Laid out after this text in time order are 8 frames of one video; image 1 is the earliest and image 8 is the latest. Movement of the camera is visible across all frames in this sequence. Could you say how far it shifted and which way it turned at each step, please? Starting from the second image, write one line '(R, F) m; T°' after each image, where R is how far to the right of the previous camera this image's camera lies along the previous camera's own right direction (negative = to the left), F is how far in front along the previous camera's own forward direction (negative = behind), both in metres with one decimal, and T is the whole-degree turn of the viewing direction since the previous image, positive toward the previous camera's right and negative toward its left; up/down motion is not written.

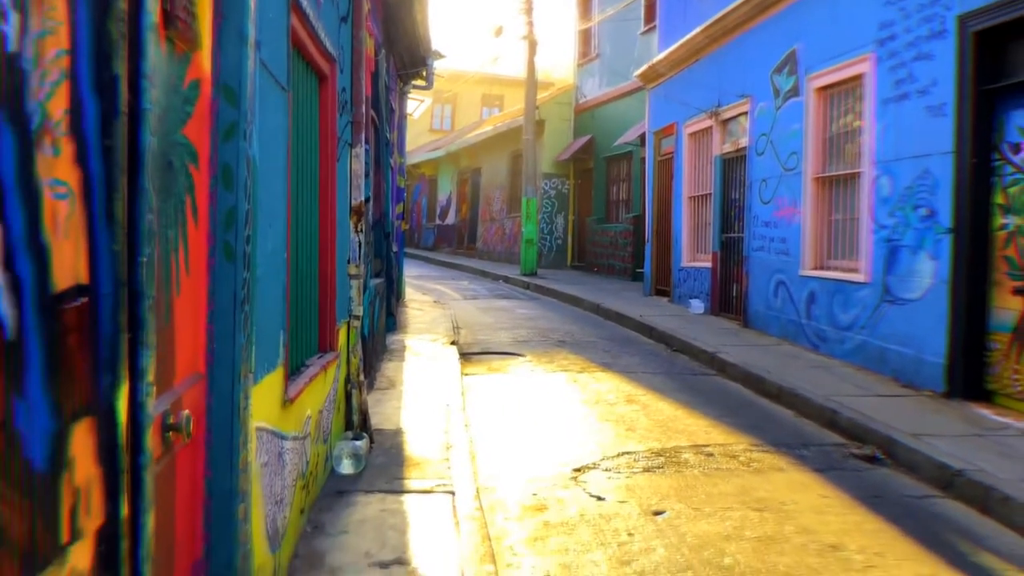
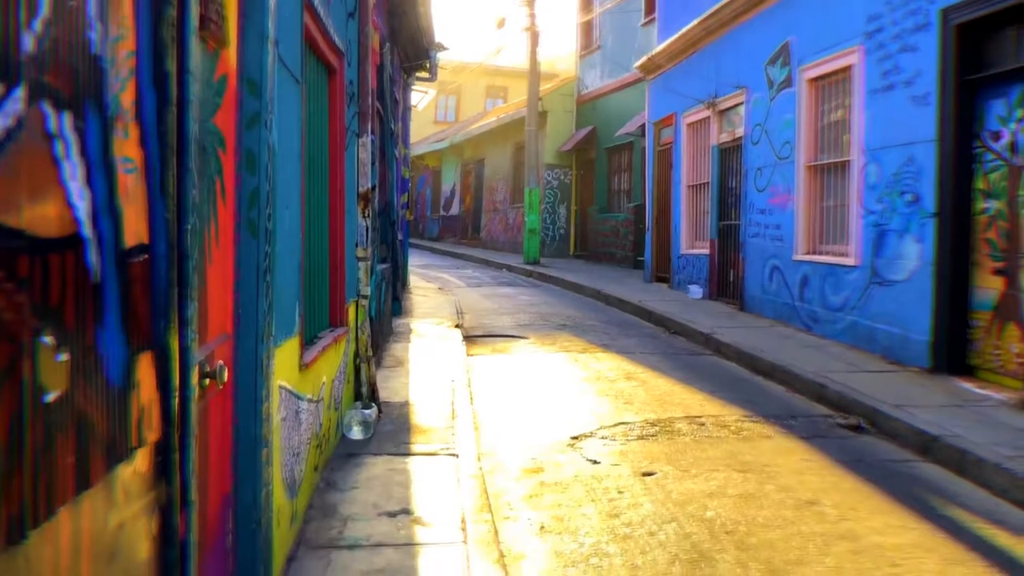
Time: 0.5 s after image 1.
(0.0, -0.3) m; 0°
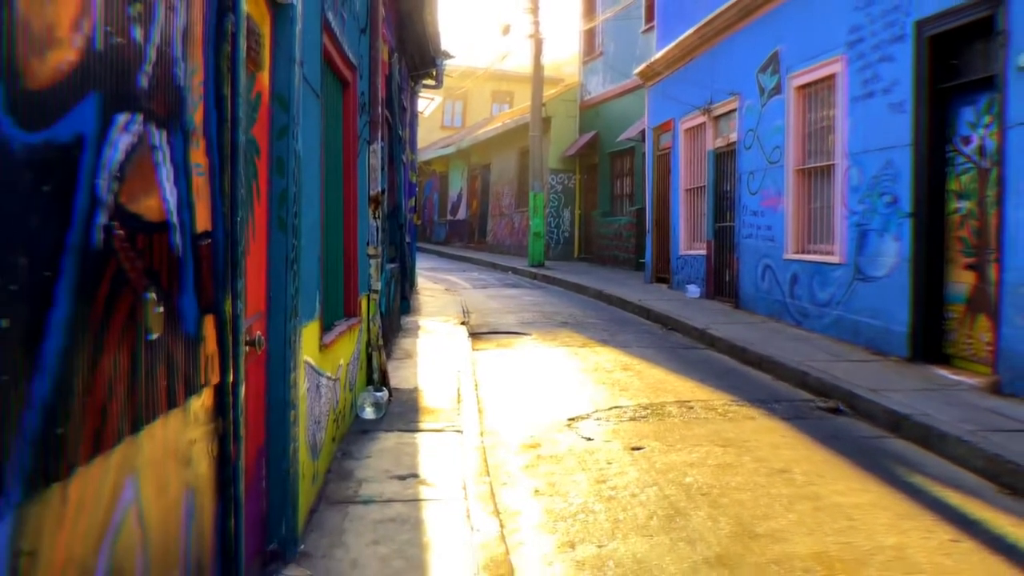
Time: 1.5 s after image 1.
(+0.1, -0.5) m; -1°
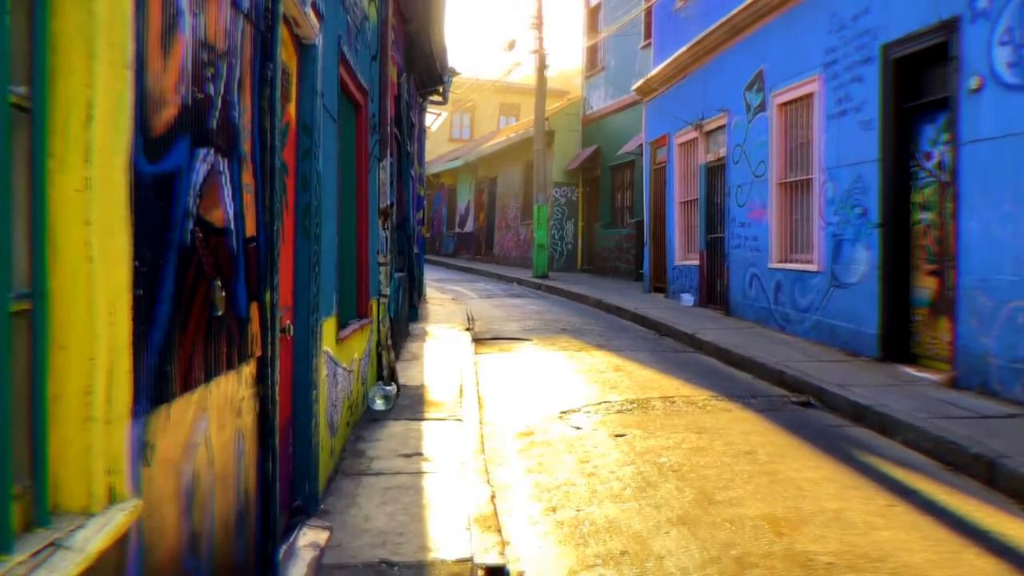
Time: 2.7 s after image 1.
(+0.1, -0.6) m; -1°
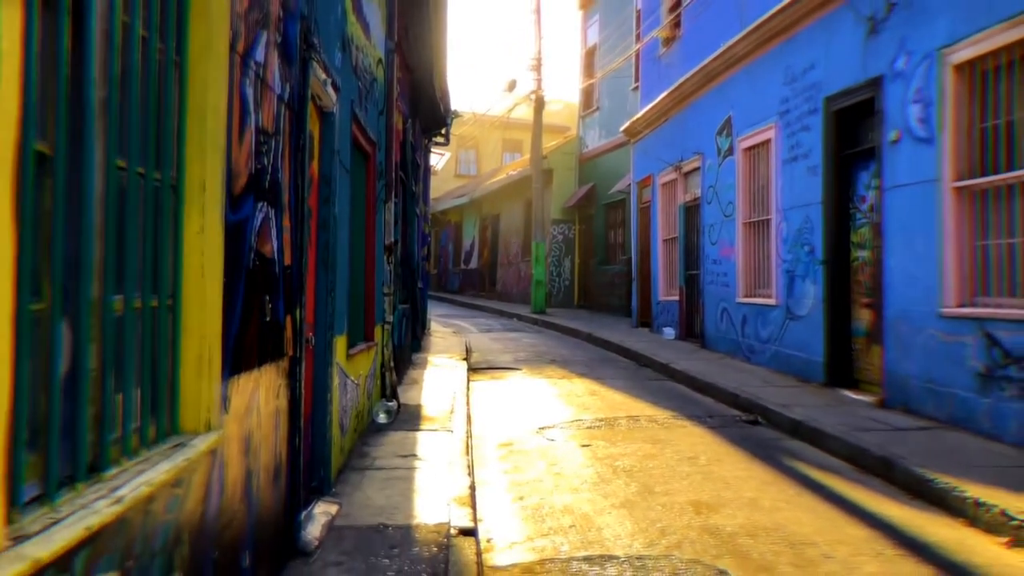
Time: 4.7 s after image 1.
(+0.2, -1.0) m; 0°
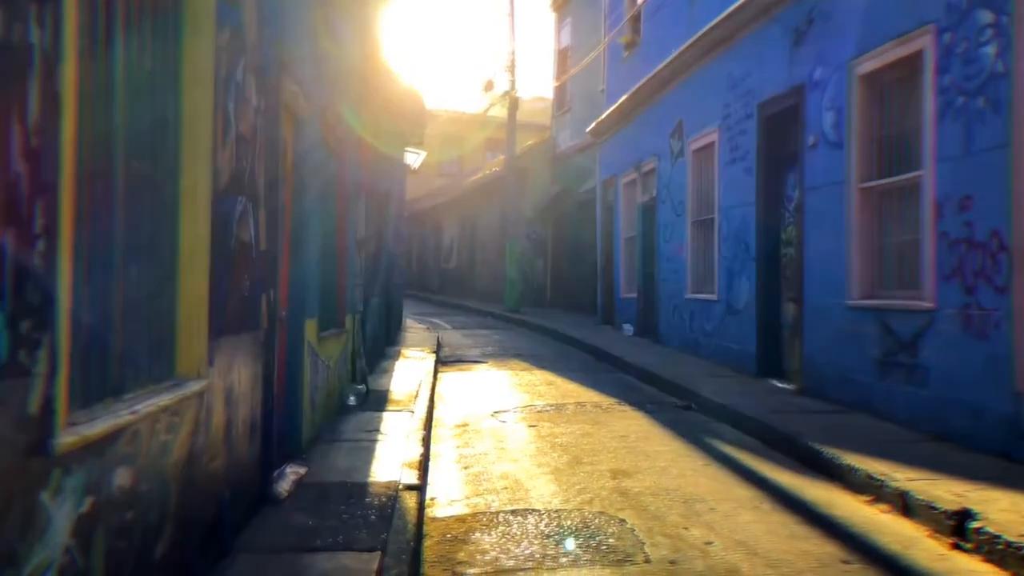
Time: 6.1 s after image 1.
(+0.2, -0.8) m; +1°
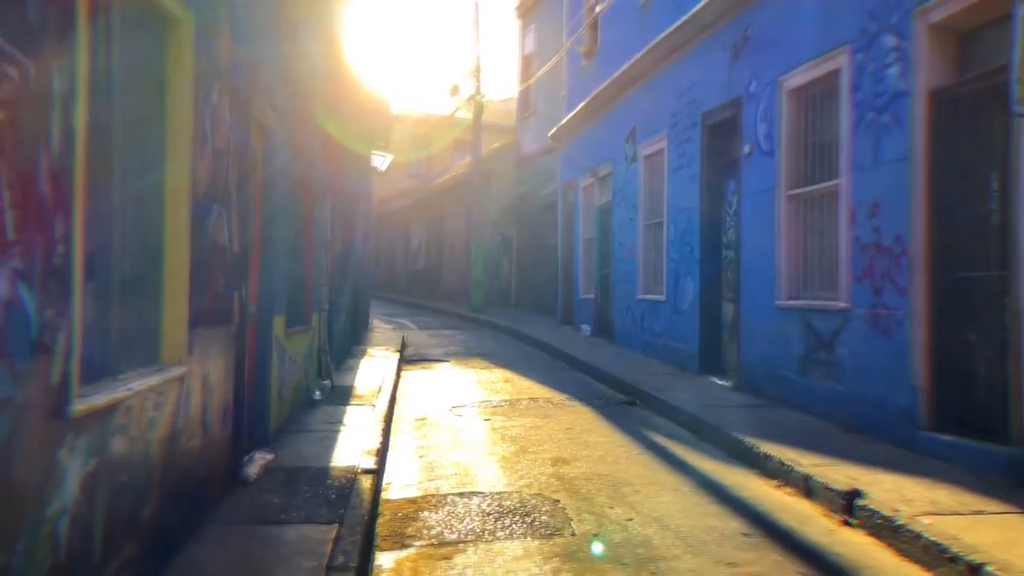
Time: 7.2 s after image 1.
(+0.1, -0.6) m; +2°
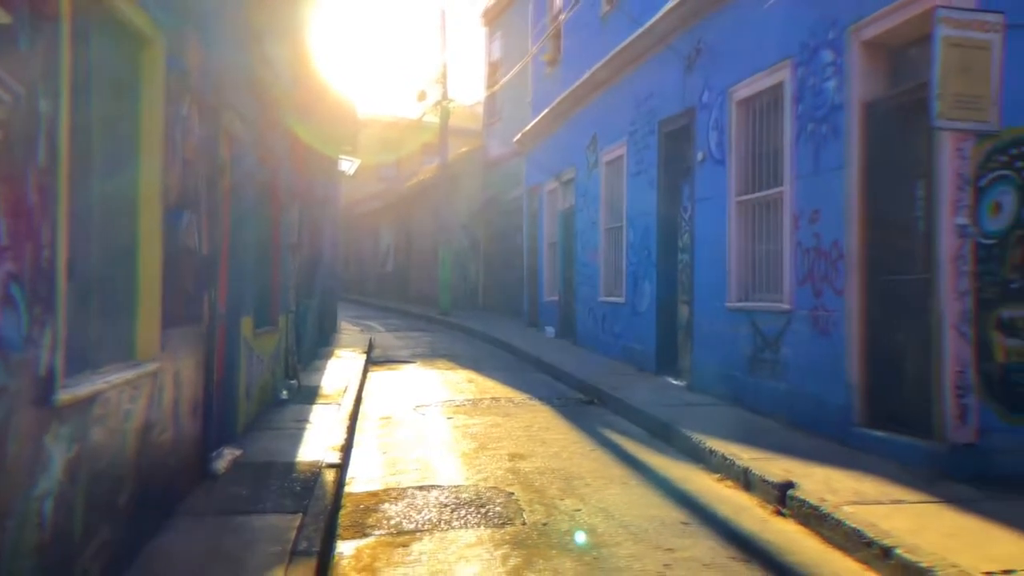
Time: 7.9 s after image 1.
(+0.1, -0.3) m; +2°
